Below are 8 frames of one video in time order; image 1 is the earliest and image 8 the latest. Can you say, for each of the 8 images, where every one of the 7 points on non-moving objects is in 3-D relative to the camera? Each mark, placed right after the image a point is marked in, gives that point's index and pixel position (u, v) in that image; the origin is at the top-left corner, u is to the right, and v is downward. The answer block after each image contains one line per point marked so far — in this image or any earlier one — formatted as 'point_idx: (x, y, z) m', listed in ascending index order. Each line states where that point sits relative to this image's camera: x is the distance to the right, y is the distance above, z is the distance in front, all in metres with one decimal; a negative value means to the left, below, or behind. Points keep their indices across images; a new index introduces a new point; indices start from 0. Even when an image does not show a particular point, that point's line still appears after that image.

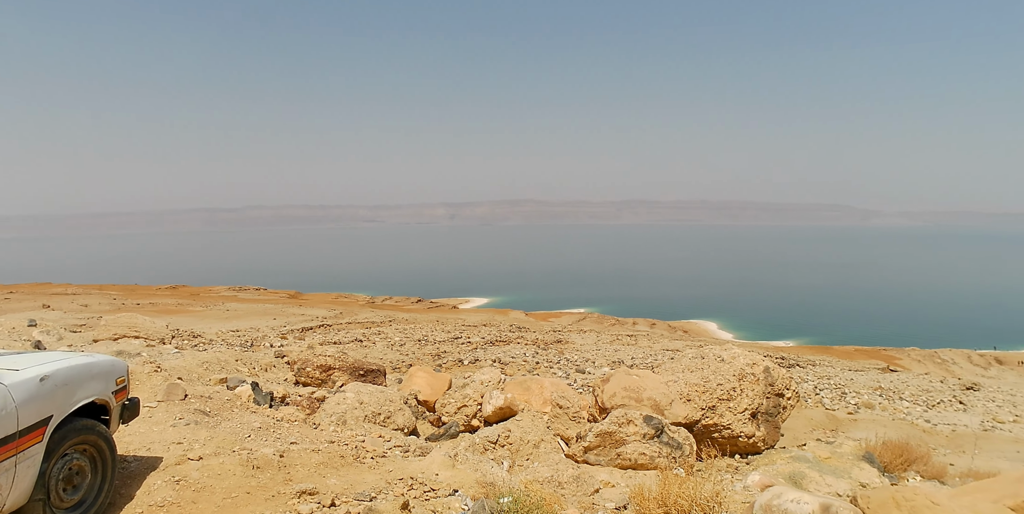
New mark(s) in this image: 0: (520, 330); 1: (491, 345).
0: (+0.2, -1.9, +15.9) m
1: (-0.5, -2.1, +14.9) m
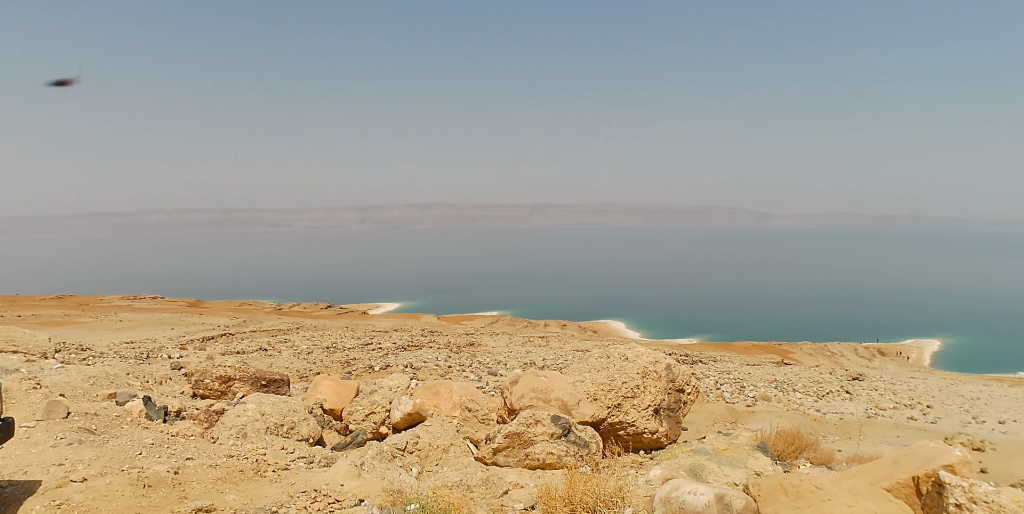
0: (-2.1, -2.0, +15.7) m
1: (-2.6, -2.2, +14.6) m
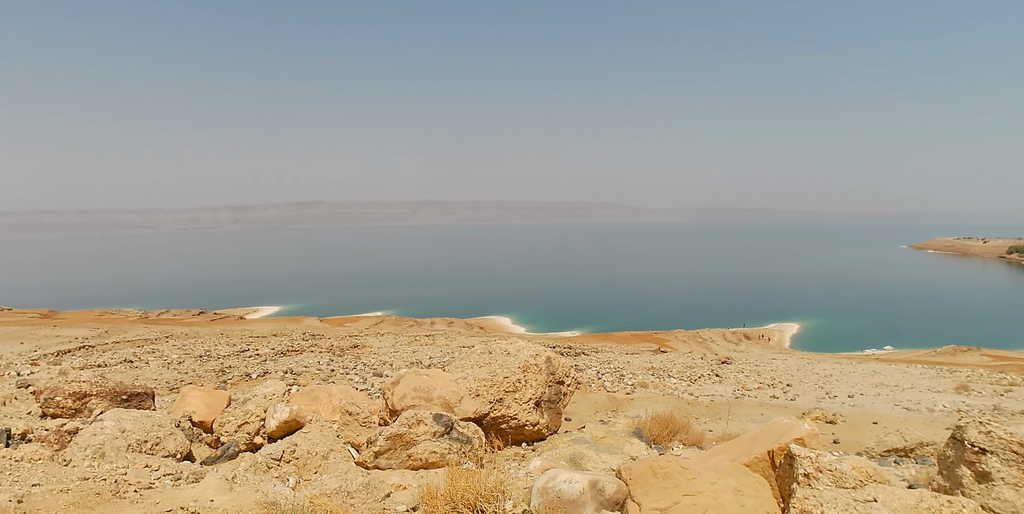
0: (-4.9, -2.0, +15.2) m
1: (-5.3, -2.2, +14.0) m
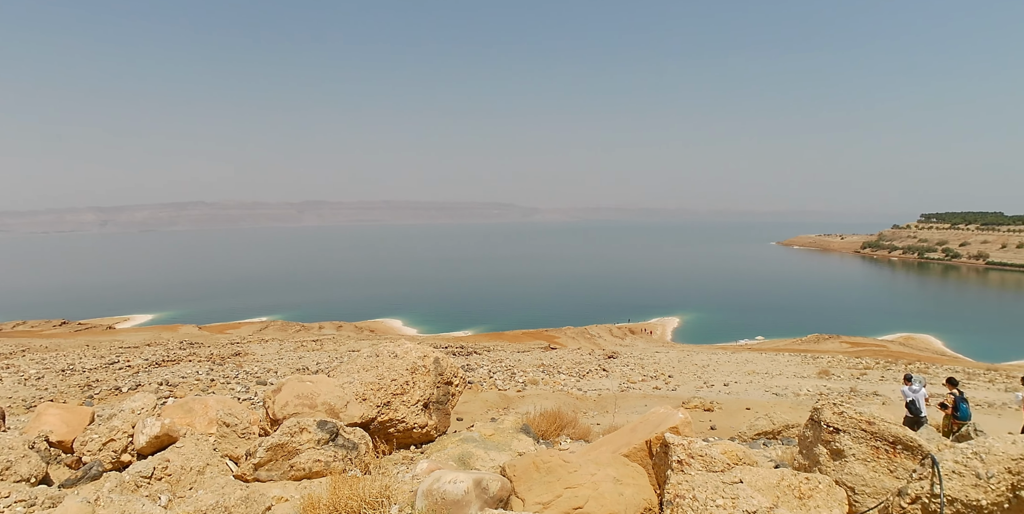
0: (-7.5, -2.1, +14.4) m
1: (-7.7, -2.3, +13.2) m
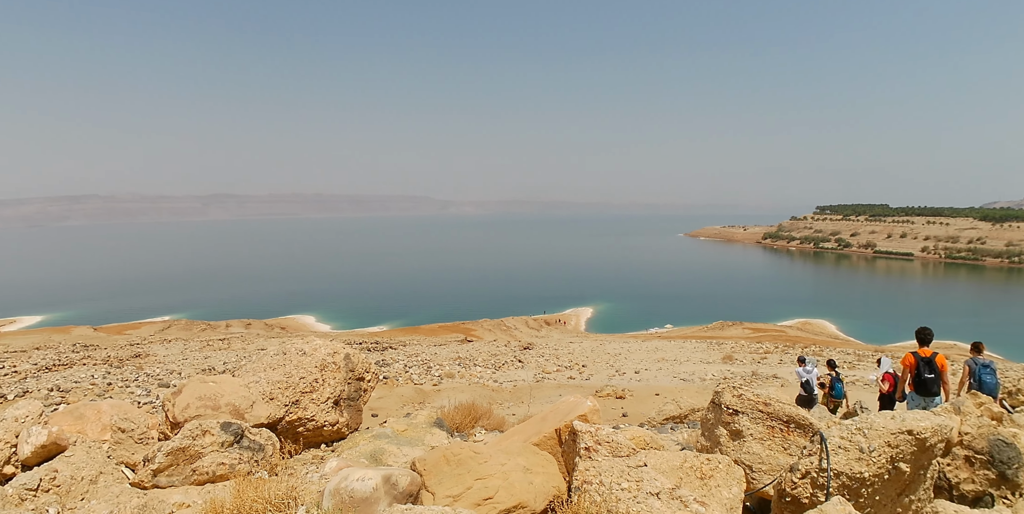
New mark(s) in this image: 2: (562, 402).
0: (-9.4, -2.0, +13.6) m
1: (-9.5, -2.3, +12.4) m
2: (+1.0, -2.8, +12.0) m
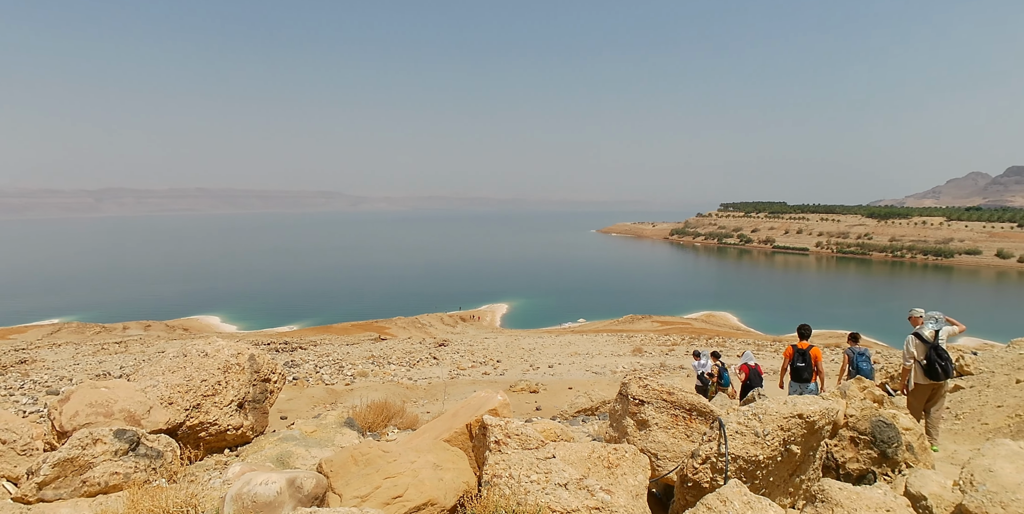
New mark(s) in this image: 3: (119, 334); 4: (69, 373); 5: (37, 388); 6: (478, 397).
0: (-11.3, -2.0, +12.6) m
1: (-11.2, -2.3, +11.4) m
2: (-0.8, -2.8, +12.2) m
3: (-8.9, -1.7, +14.1) m
4: (-8.8, -2.3, +12.0) m
5: (-8.9, -2.4, +11.3) m
6: (-0.7, -2.8, +12.1) m
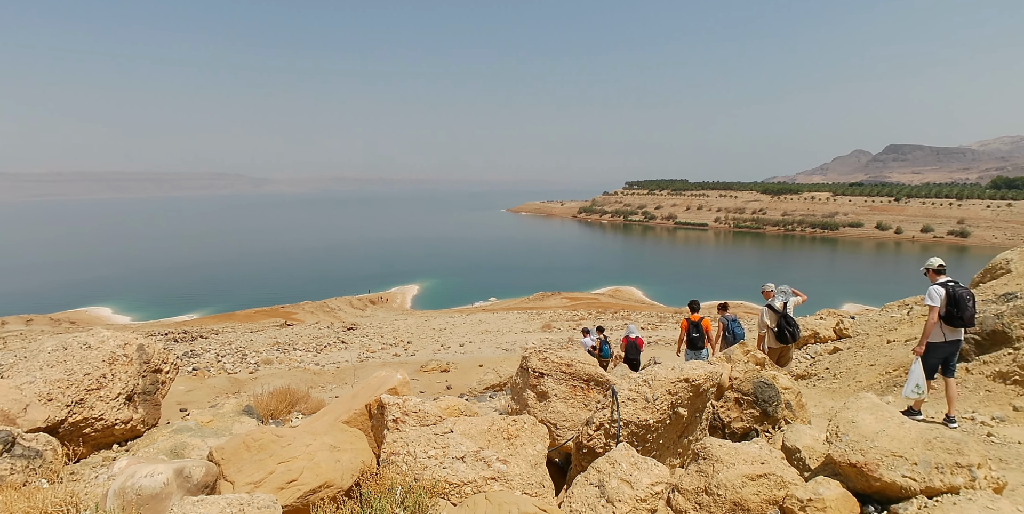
0: (-13.3, -1.9, +11.5) m
1: (-13.1, -2.2, +10.2) m
2: (-2.8, -2.4, +12.3) m
3: (-11.1, -1.5, +13.2) m
4: (-10.7, -2.1, +11.2) m
5: (-10.7, -2.3, +10.4) m
6: (-2.7, -2.4, +12.2) m
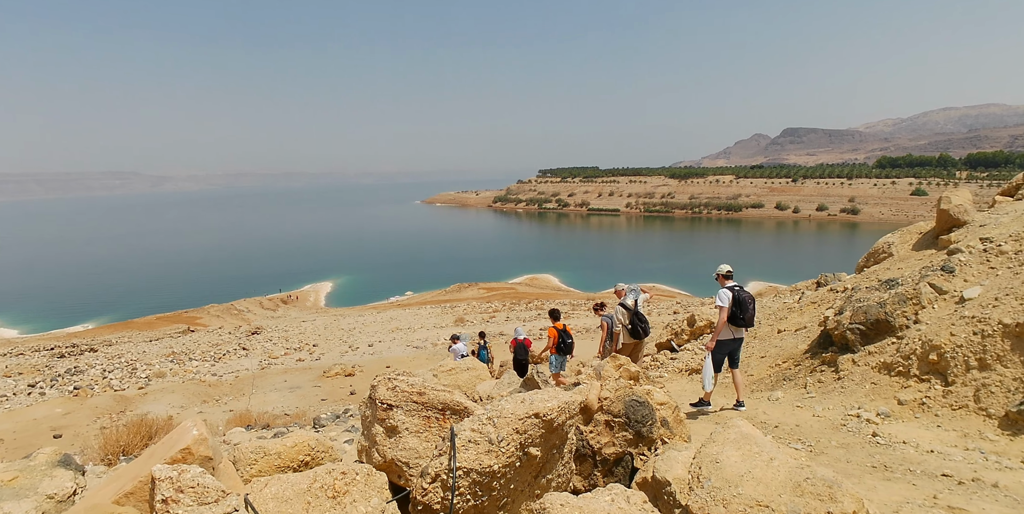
0: (-15.9, -2.8, +8.1) m
1: (-15.5, -3.1, +6.9) m
2: (-5.5, -2.9, +10.1) m
3: (-13.9, -2.2, +10.1) m
4: (-13.3, -2.9, +8.1) m
5: (-13.2, -3.1, +7.4) m
6: (-5.4, -2.8, +10.1) m
